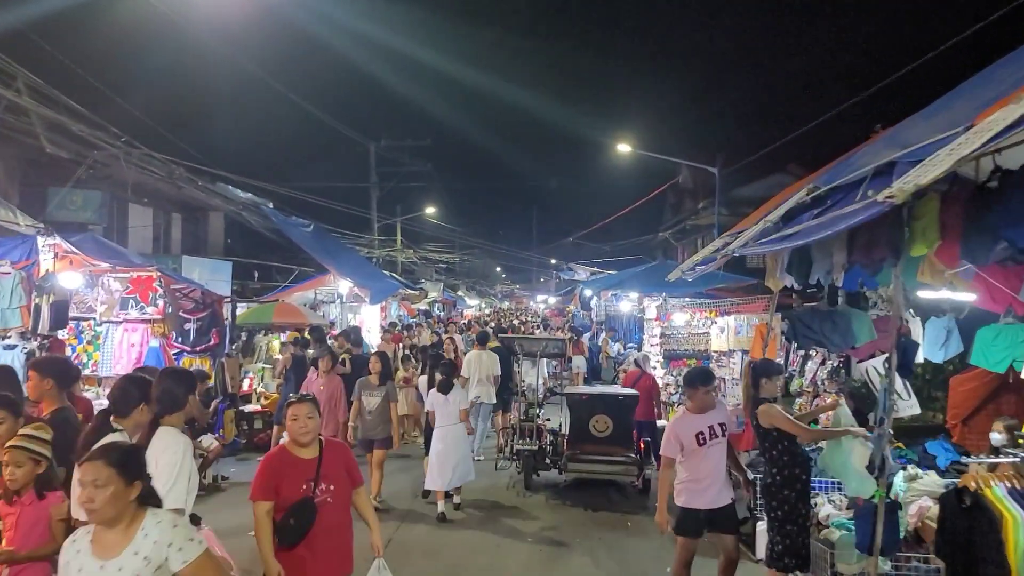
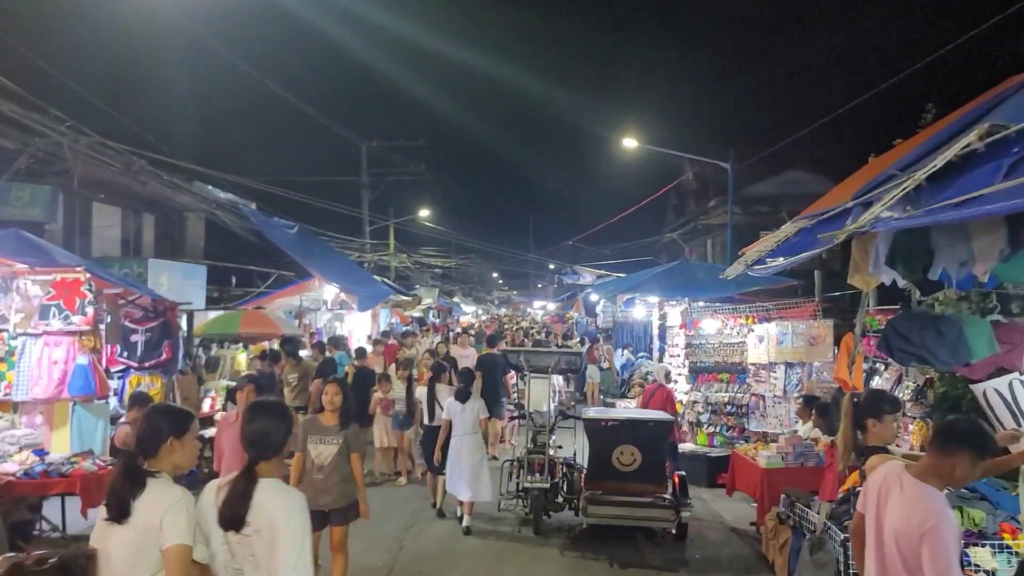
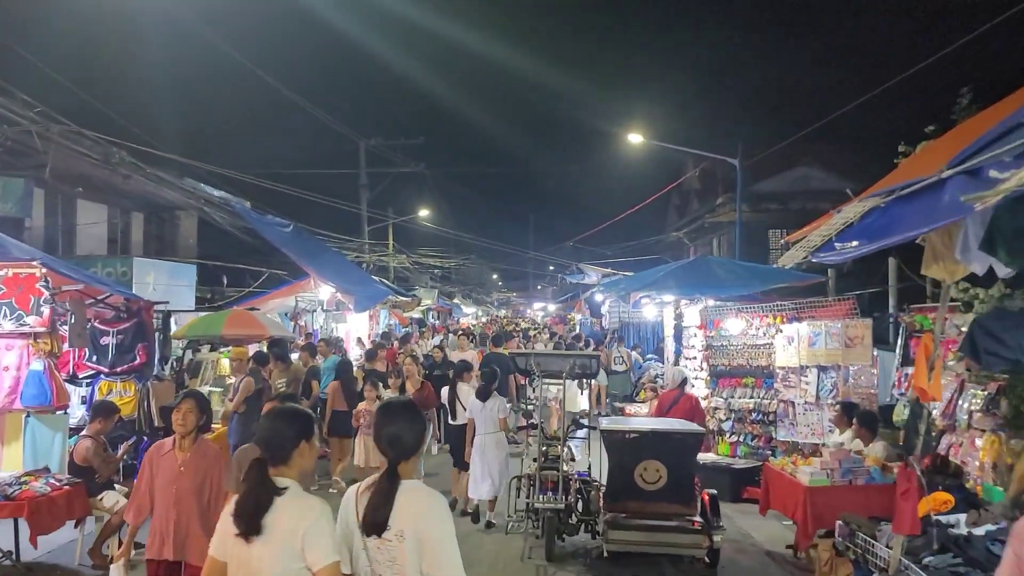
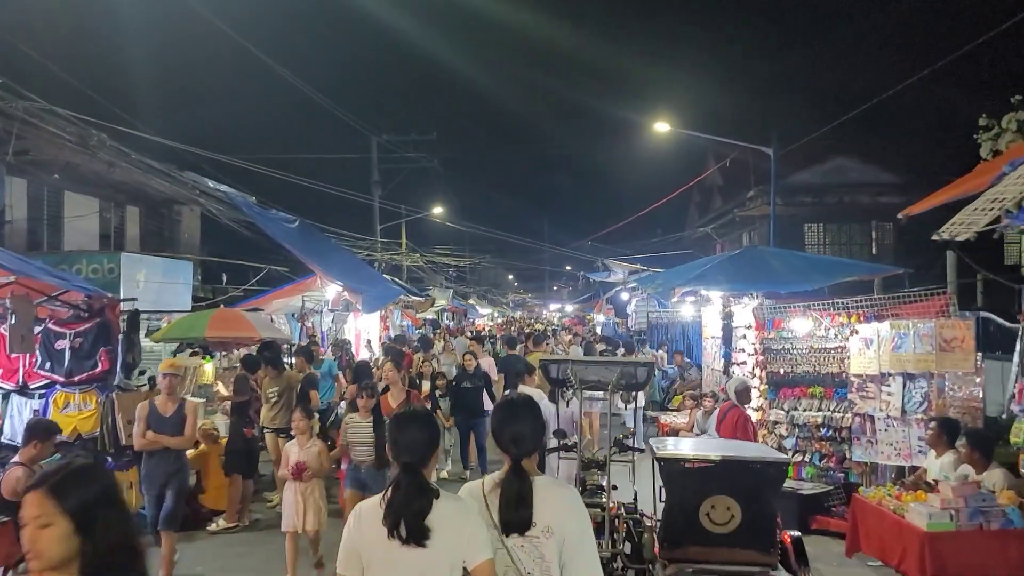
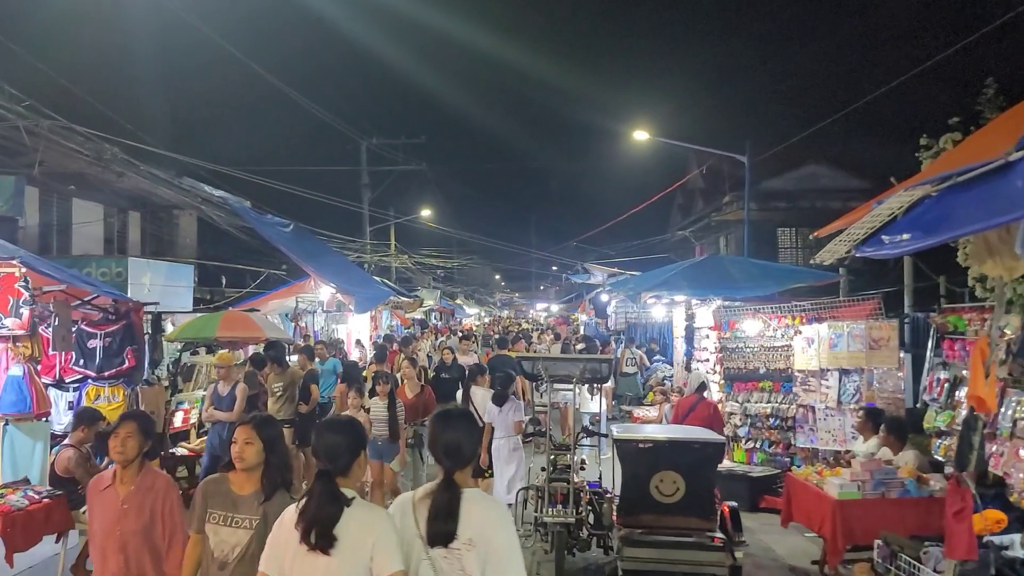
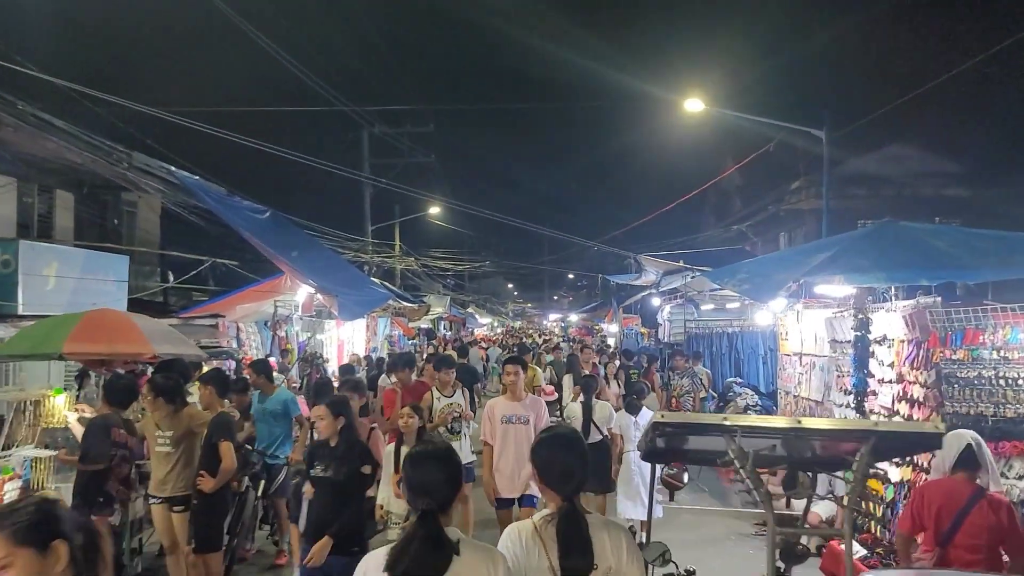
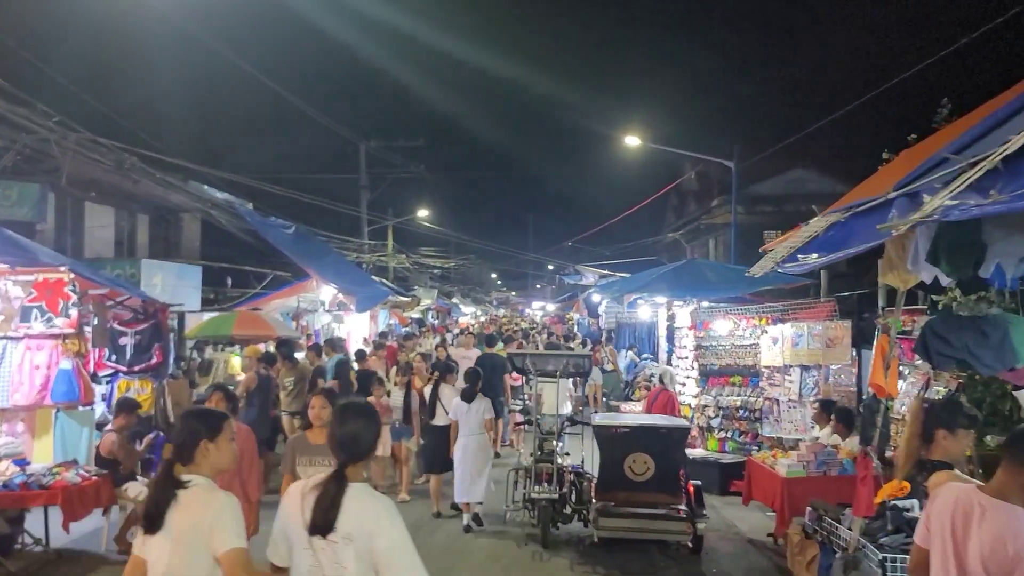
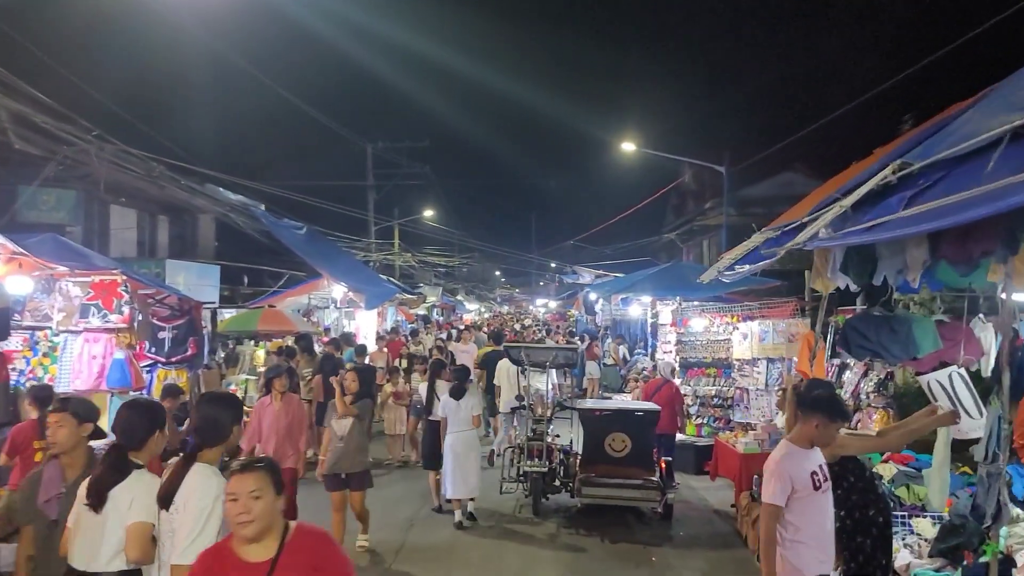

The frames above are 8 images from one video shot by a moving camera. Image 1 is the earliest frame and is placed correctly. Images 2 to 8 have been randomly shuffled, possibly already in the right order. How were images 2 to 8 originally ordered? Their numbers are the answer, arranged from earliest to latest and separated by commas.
8, 2, 7, 3, 5, 4, 6
